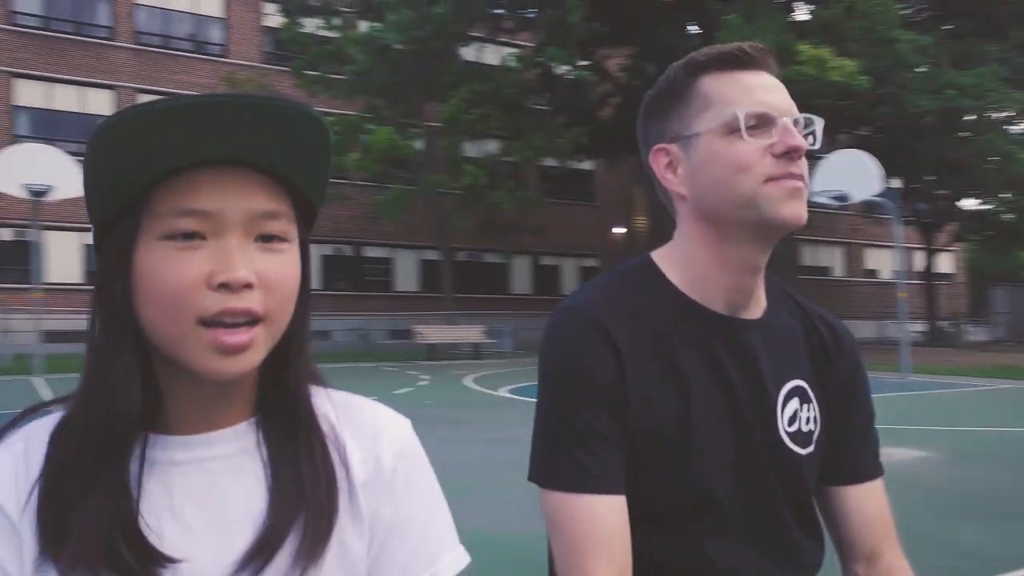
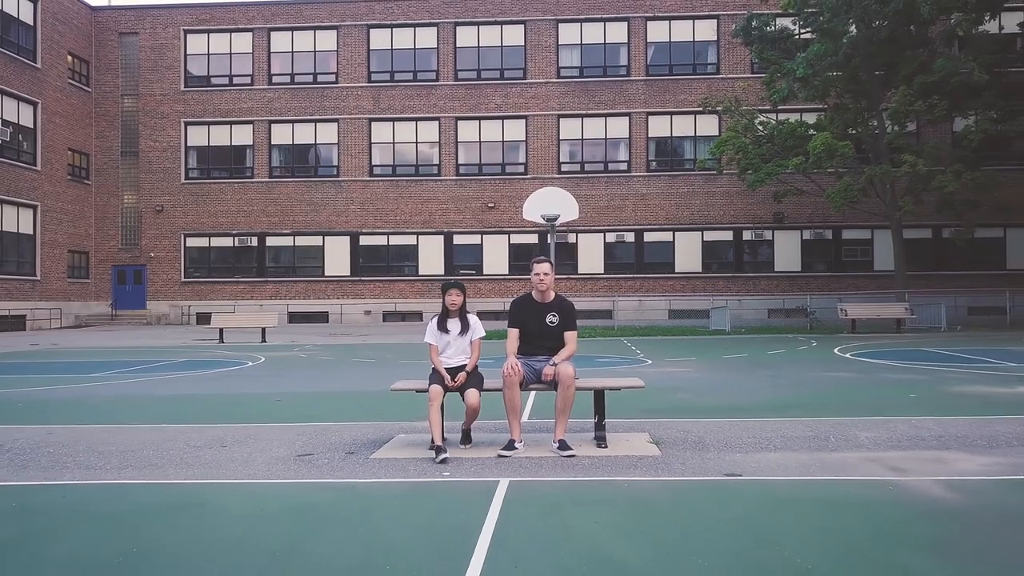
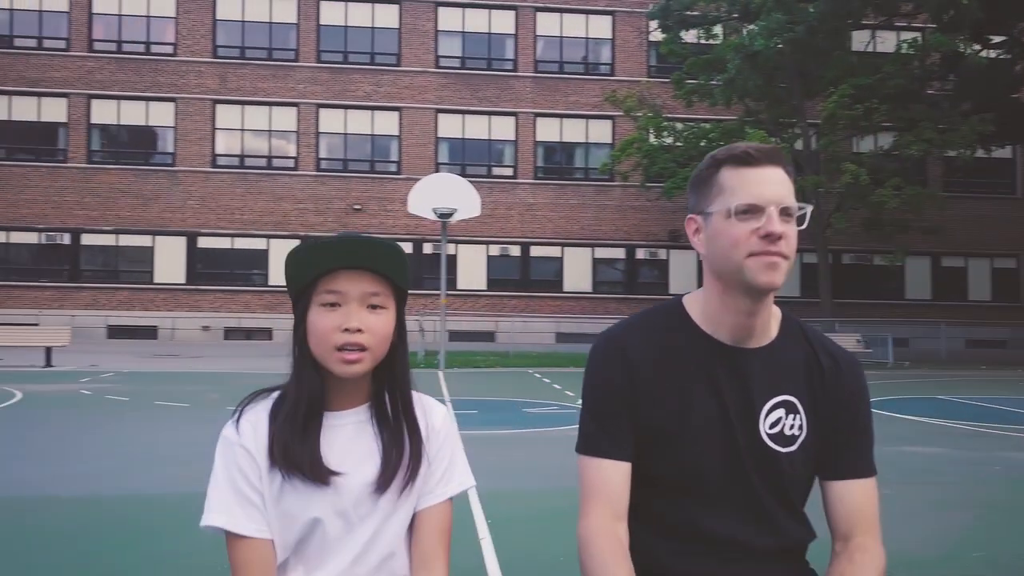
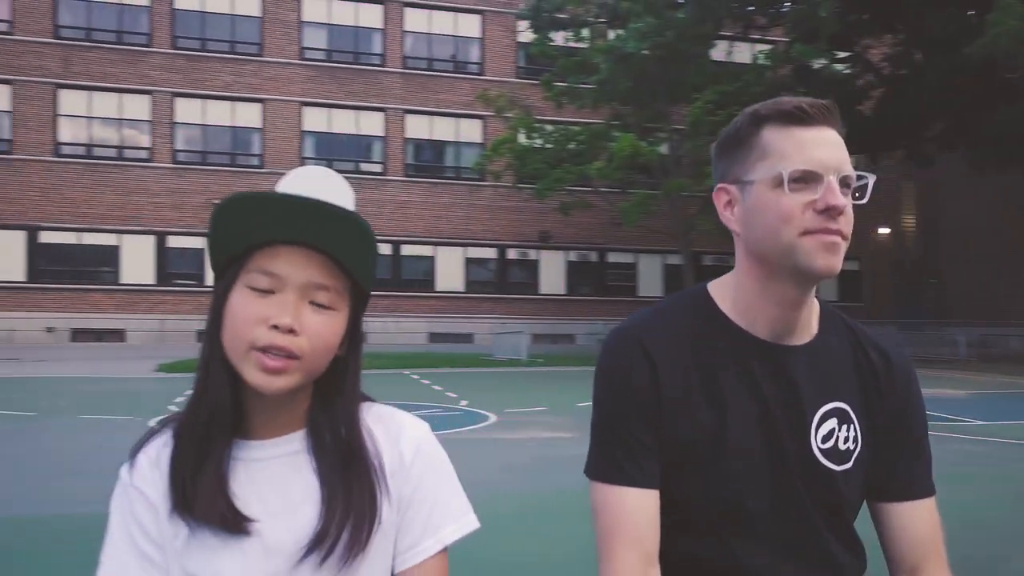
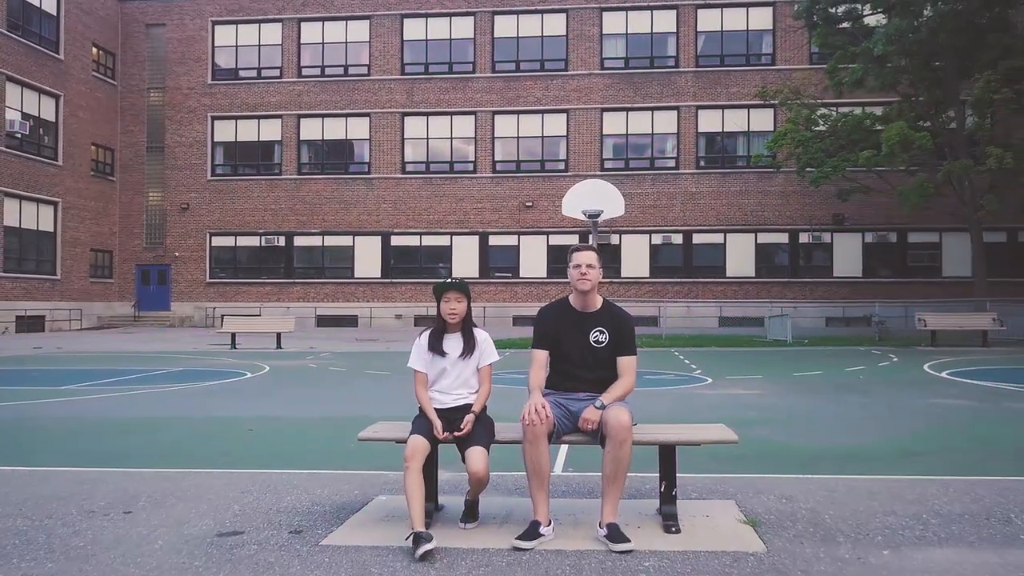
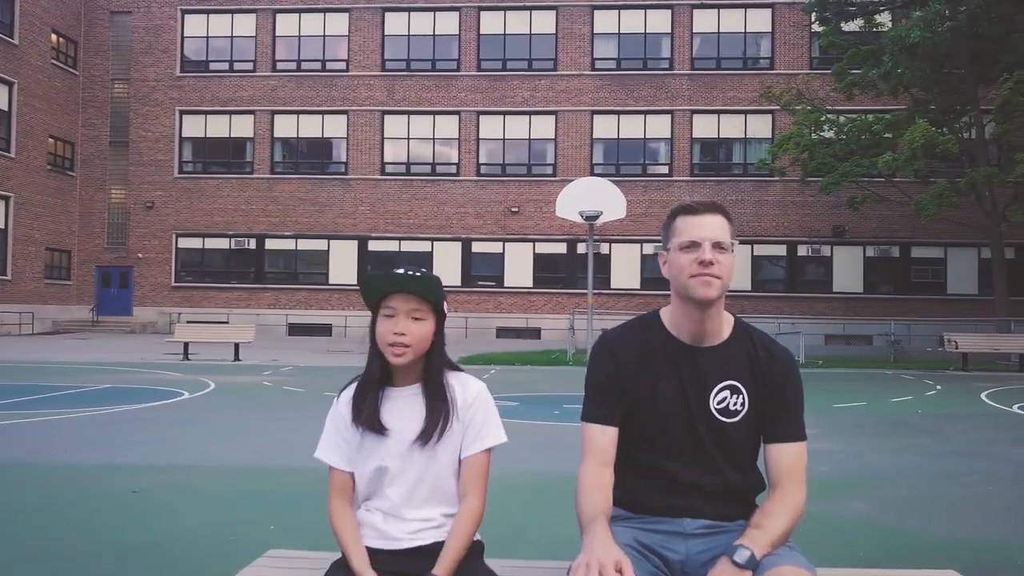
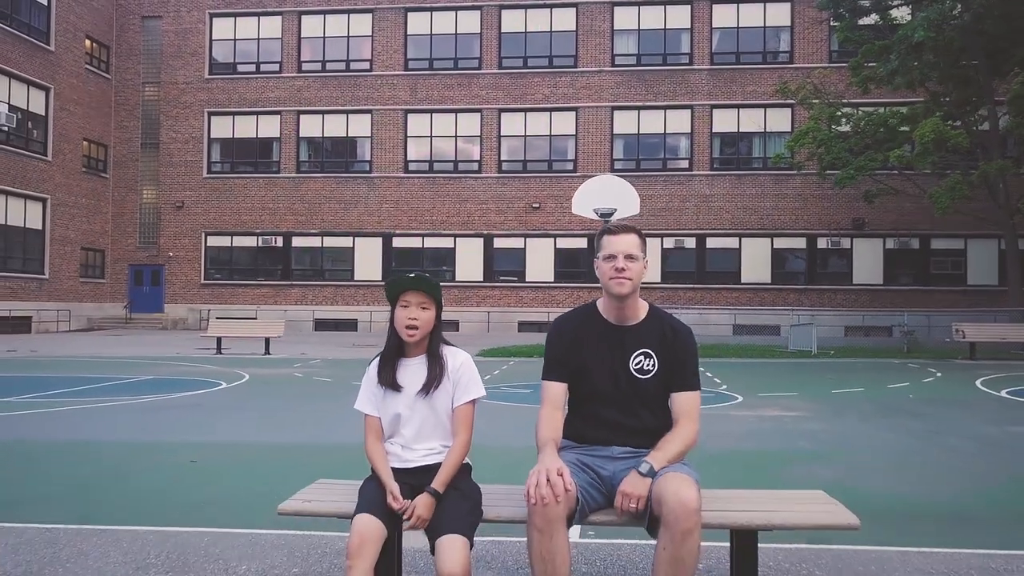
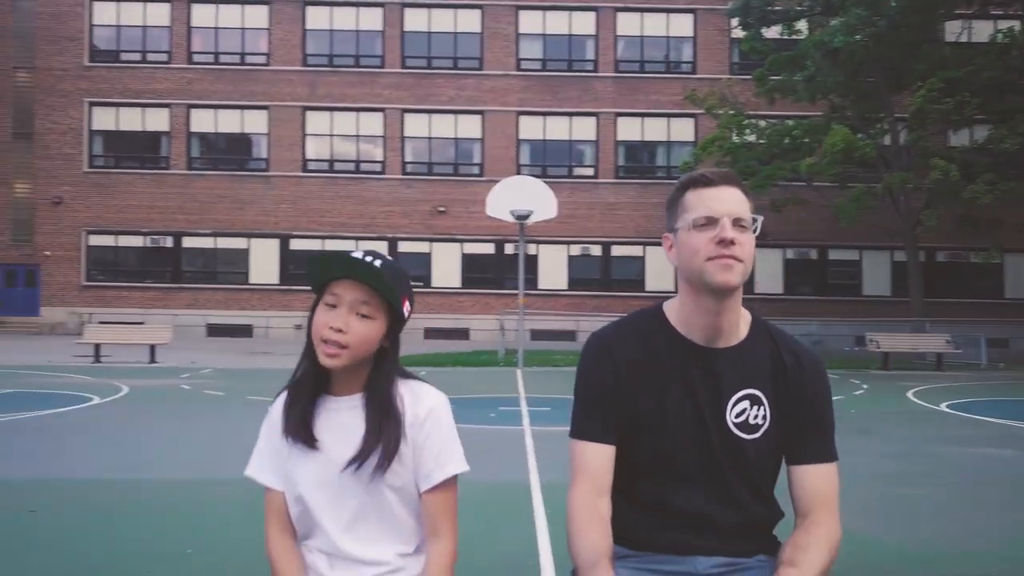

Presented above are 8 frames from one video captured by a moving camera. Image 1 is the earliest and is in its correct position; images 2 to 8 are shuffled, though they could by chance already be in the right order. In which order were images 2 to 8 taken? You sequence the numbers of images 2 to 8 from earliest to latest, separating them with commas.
4, 3, 8, 6, 7, 5, 2
